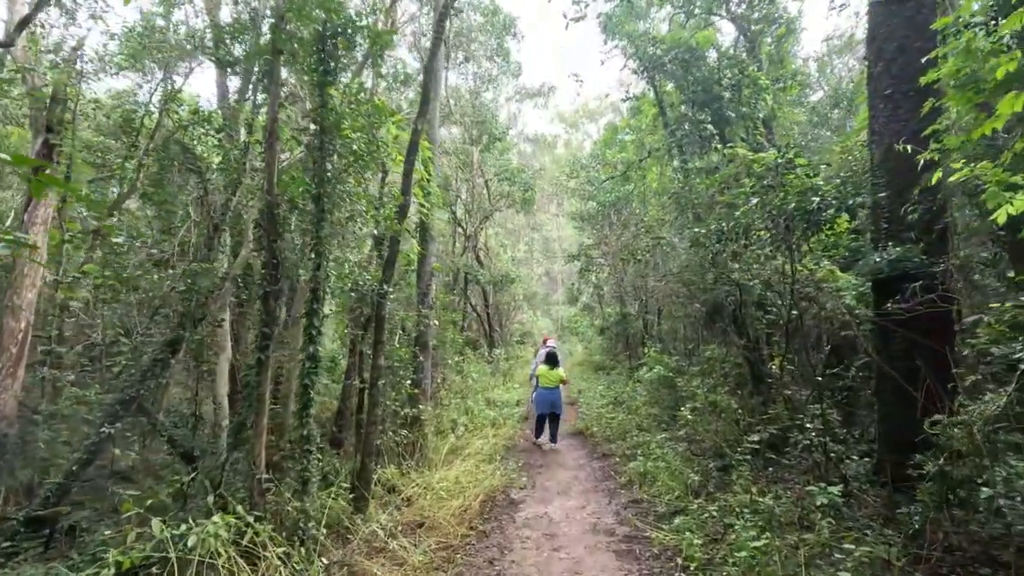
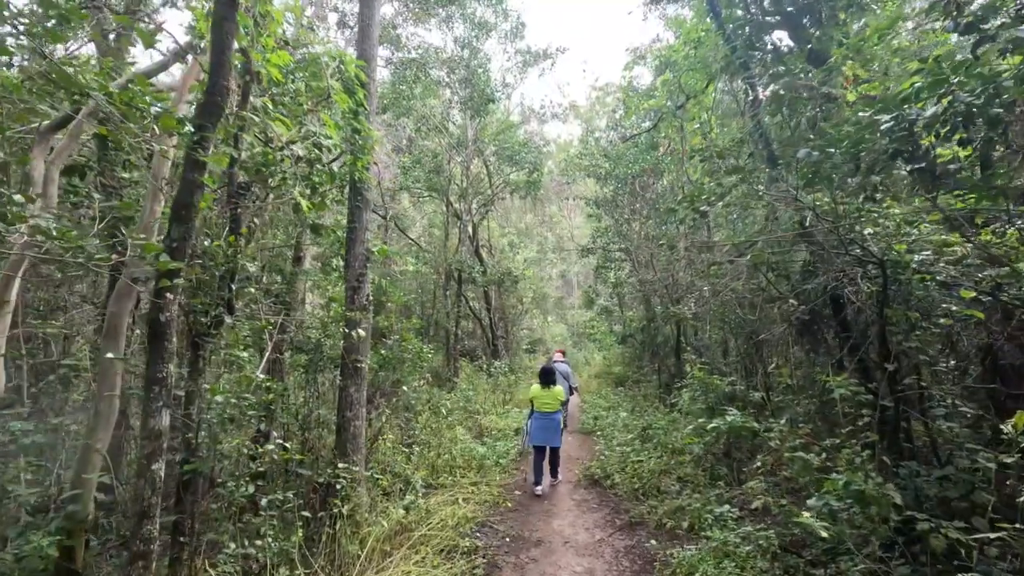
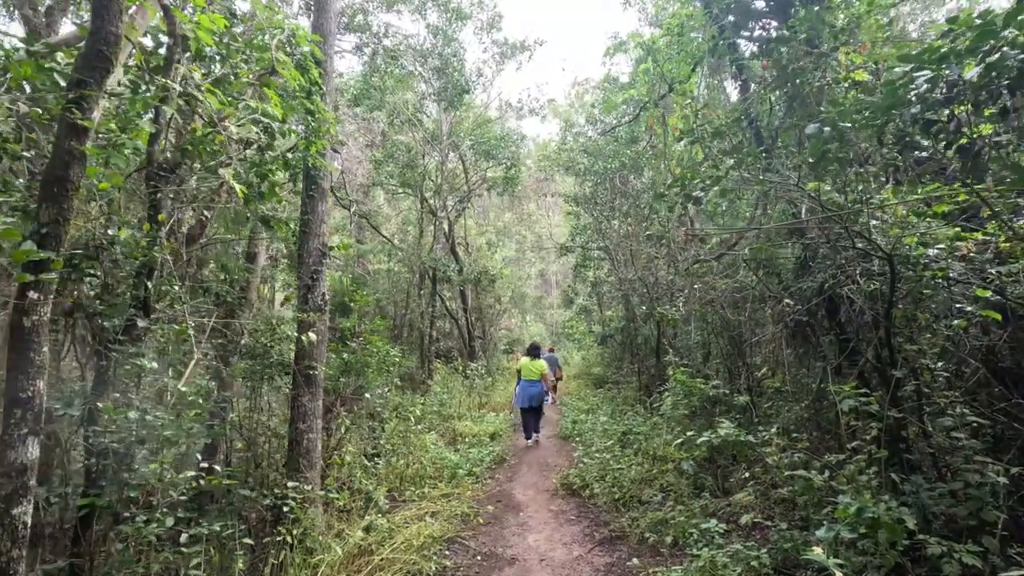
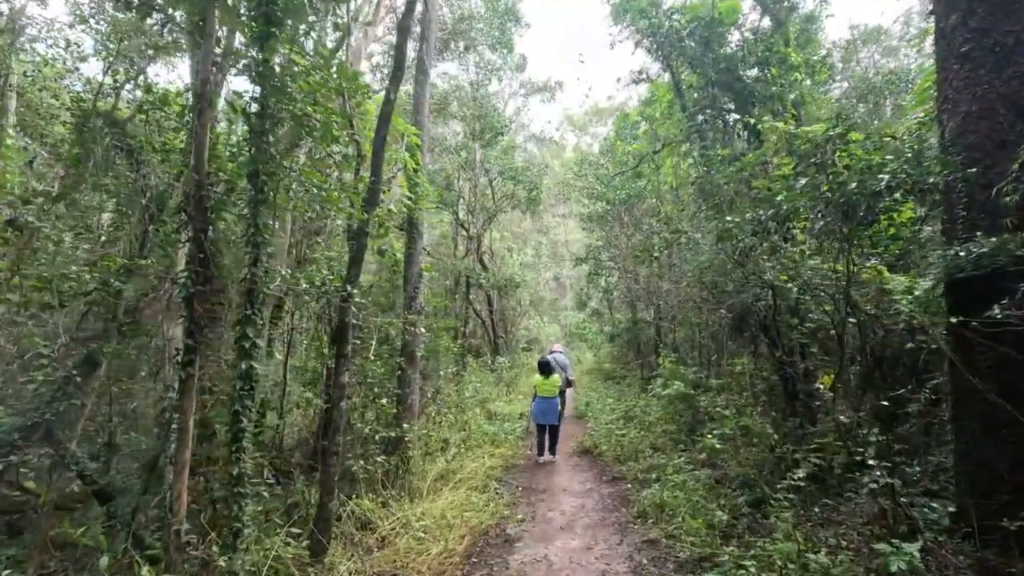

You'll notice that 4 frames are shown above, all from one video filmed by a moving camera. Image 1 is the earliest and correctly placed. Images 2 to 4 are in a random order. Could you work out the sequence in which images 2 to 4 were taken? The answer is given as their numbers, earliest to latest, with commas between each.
4, 2, 3
